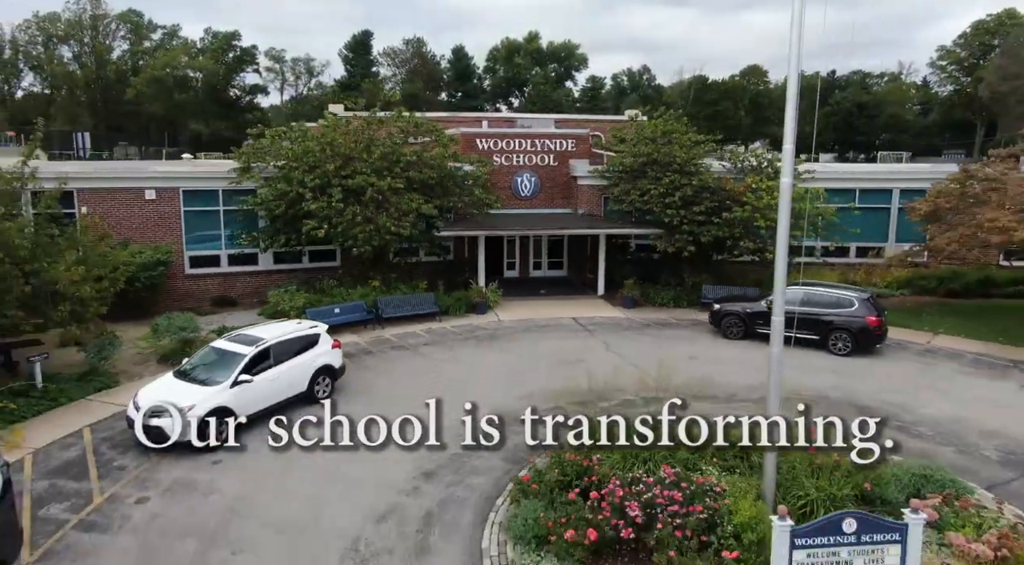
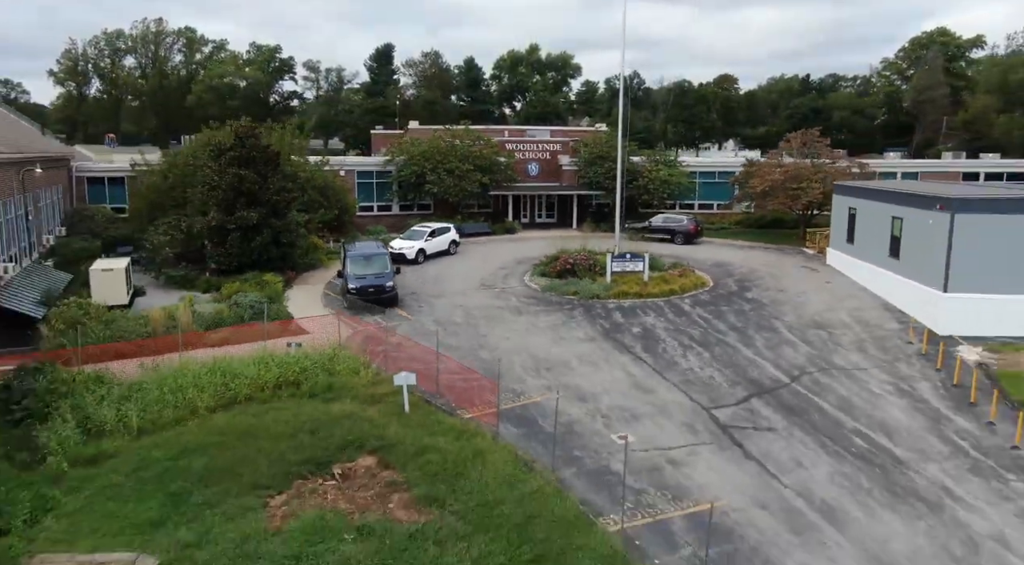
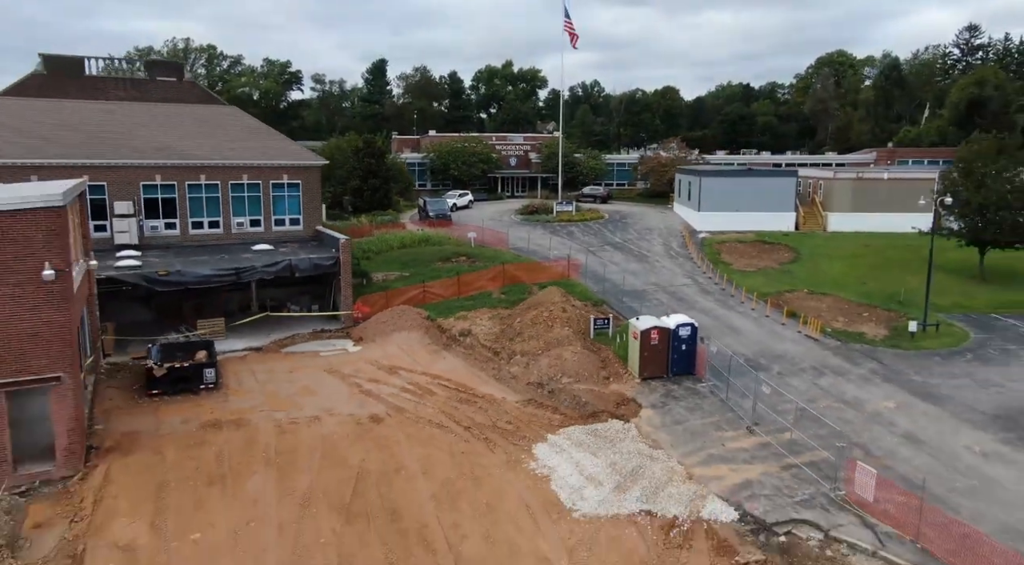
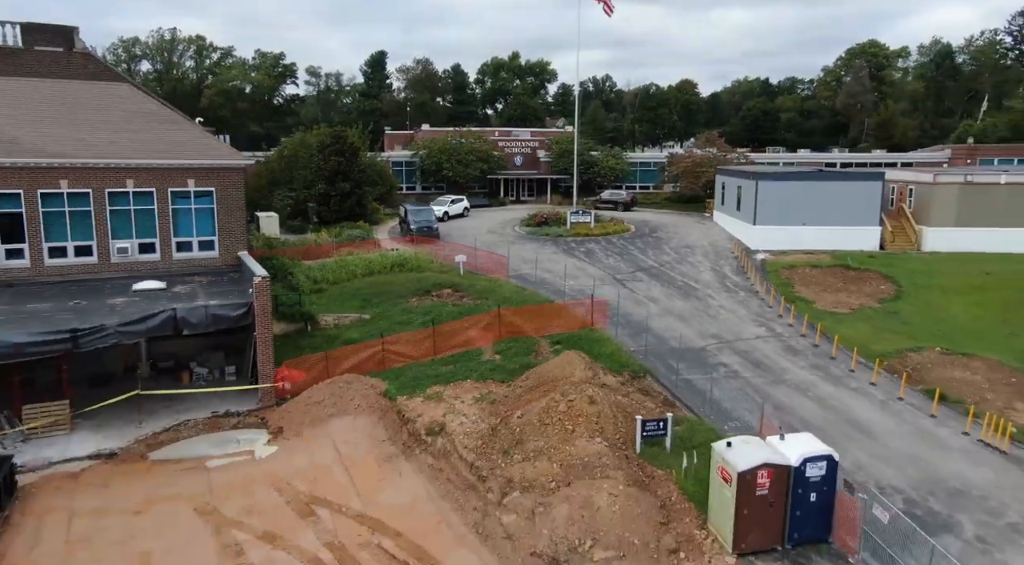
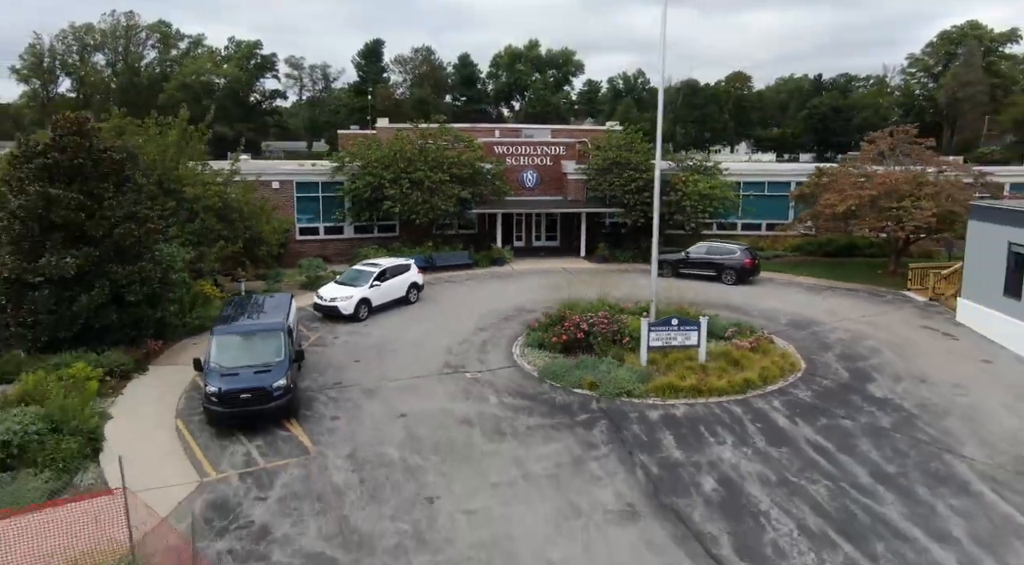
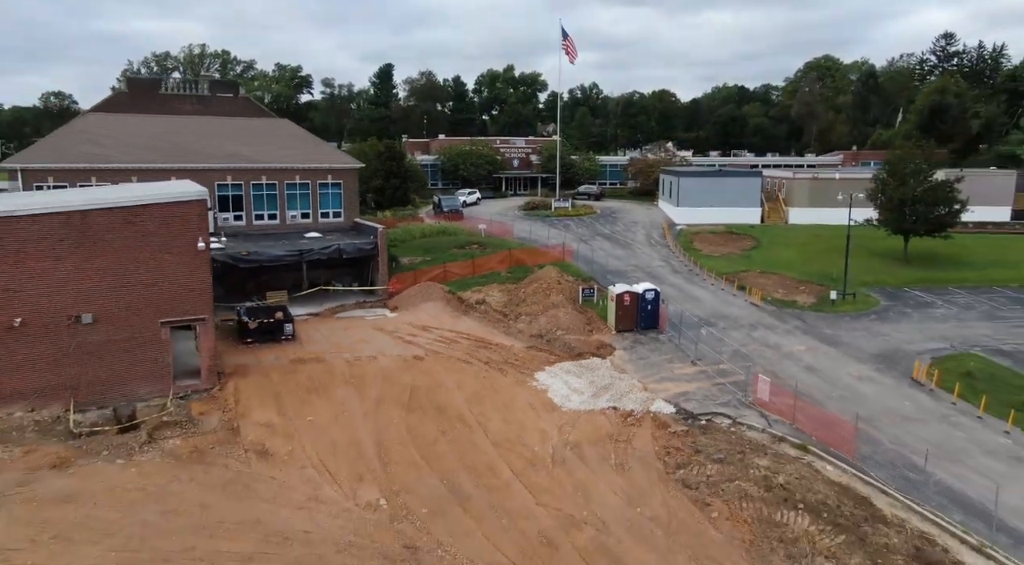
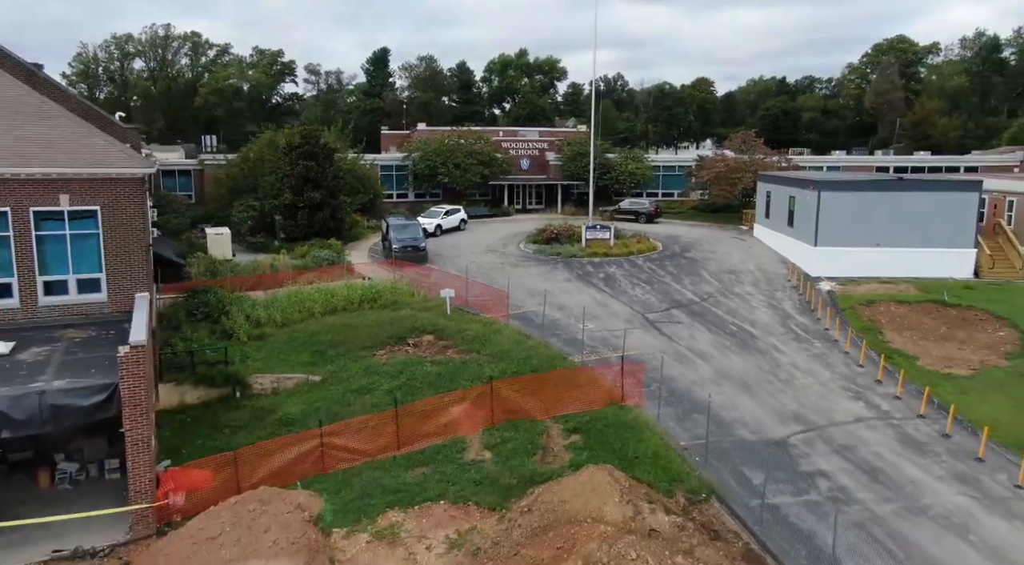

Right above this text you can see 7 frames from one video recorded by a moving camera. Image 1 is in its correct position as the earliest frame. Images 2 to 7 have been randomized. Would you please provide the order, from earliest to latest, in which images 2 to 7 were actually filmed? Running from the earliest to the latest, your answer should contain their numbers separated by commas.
5, 2, 7, 4, 3, 6
